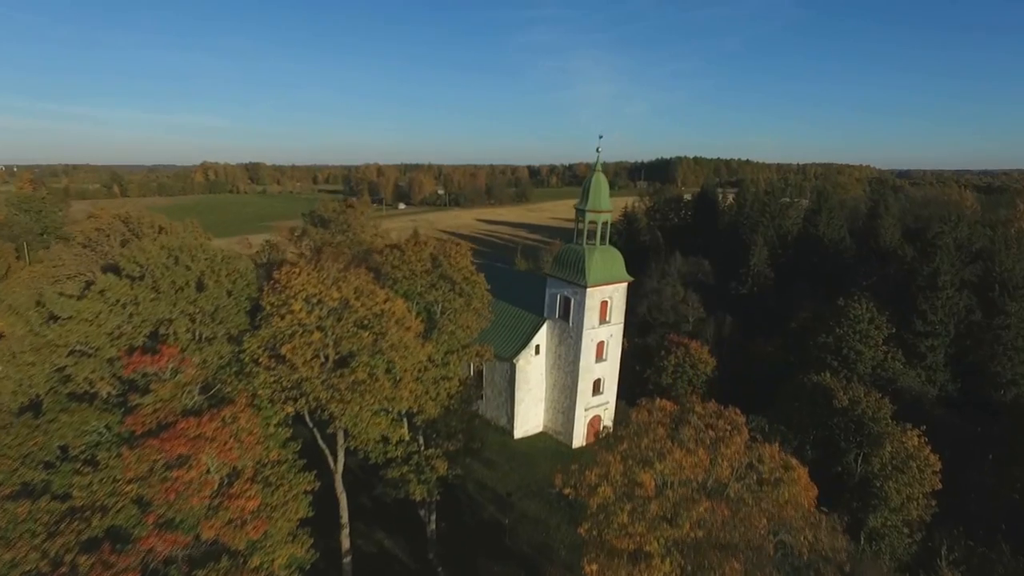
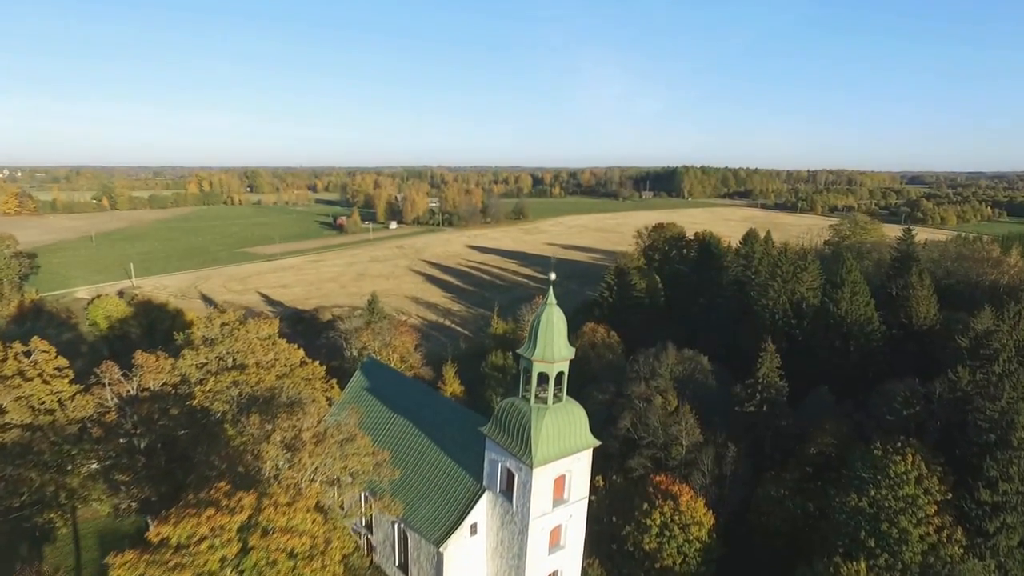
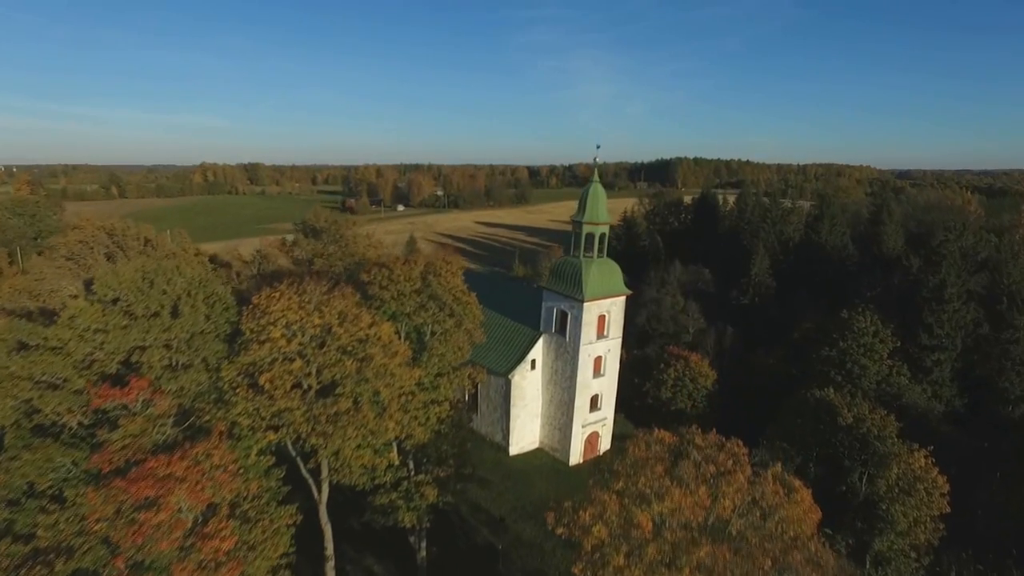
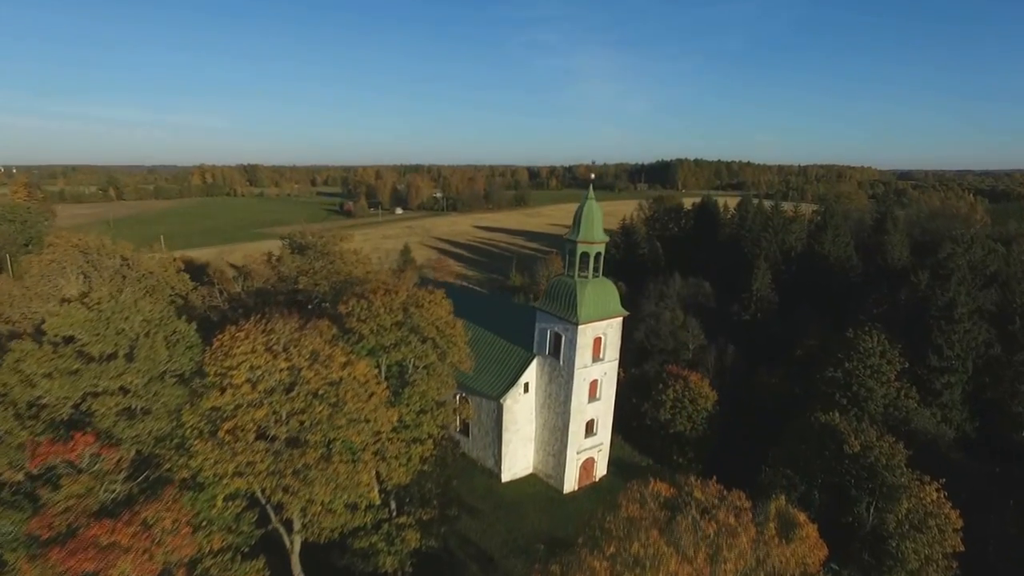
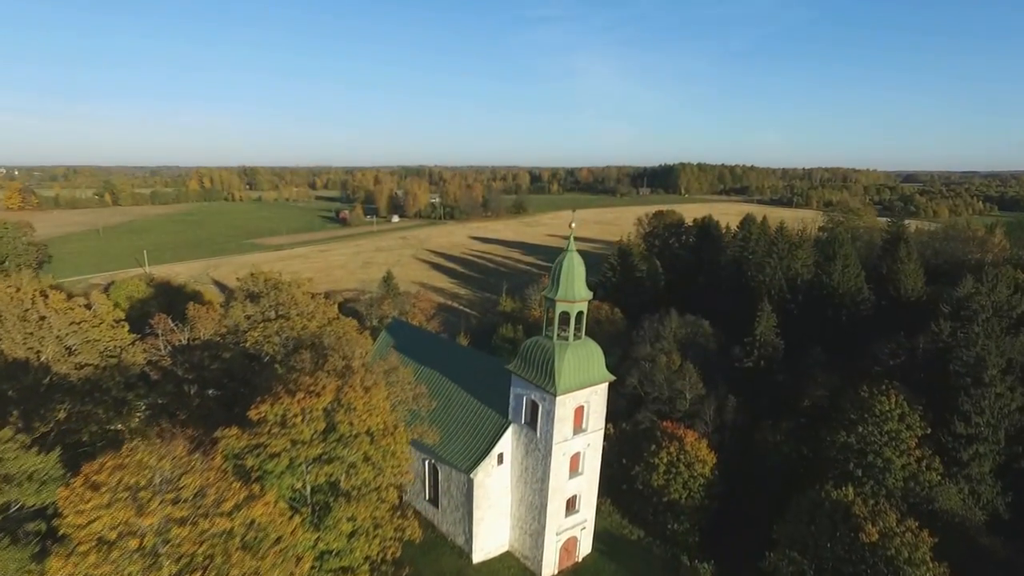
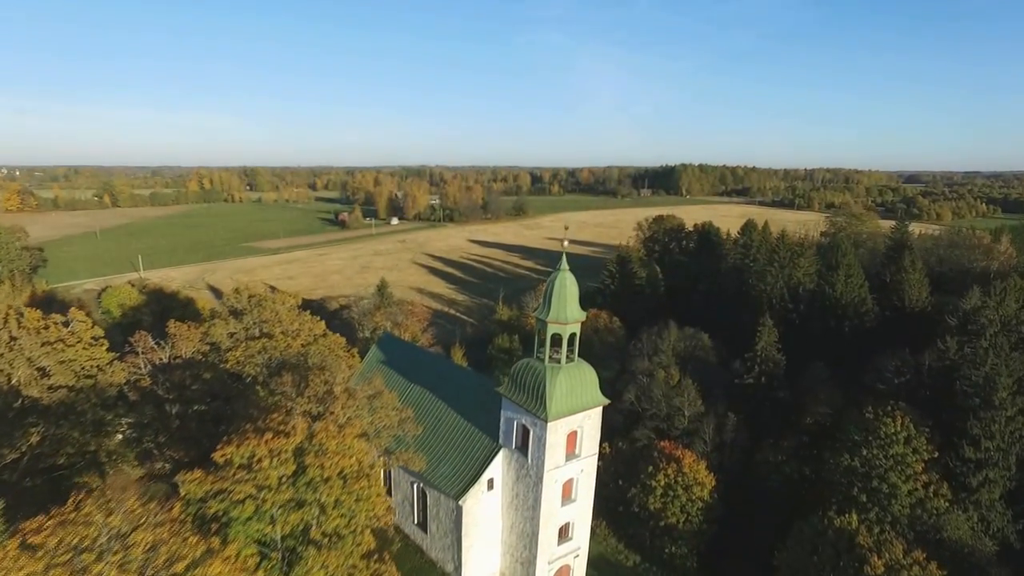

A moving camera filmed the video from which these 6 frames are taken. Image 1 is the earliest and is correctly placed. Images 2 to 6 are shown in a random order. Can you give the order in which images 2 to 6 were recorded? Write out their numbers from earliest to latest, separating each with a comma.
3, 4, 5, 6, 2
